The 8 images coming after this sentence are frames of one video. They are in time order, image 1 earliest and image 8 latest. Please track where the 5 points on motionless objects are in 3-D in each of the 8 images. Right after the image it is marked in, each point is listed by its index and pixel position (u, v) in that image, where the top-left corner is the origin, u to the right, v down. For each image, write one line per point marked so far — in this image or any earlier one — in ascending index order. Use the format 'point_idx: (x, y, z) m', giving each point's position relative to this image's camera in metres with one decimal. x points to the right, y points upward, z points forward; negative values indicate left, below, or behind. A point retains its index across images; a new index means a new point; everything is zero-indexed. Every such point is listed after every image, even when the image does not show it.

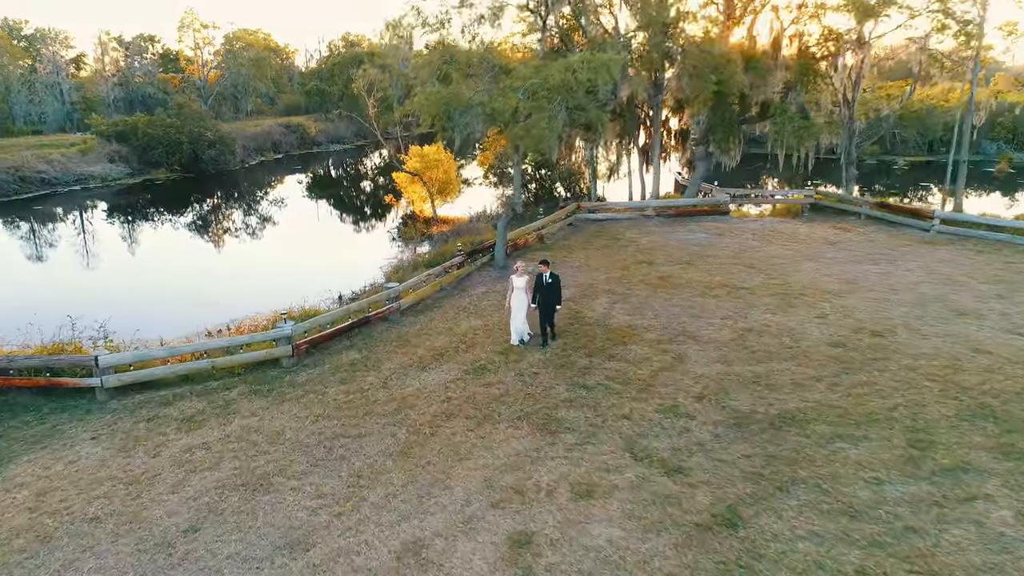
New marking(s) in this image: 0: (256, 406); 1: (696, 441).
0: (-3.3, -1.5, +9.4) m
1: (+2.0, -1.7, +8.1) m
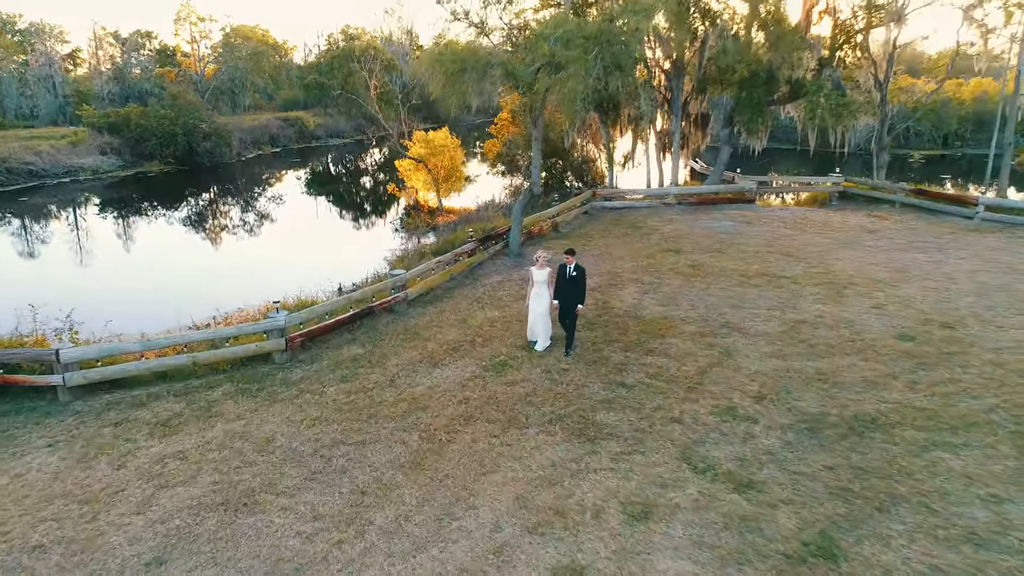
0: (-3.0, -1.3, +8.1) m
1: (+2.3, -1.5, +6.8) m
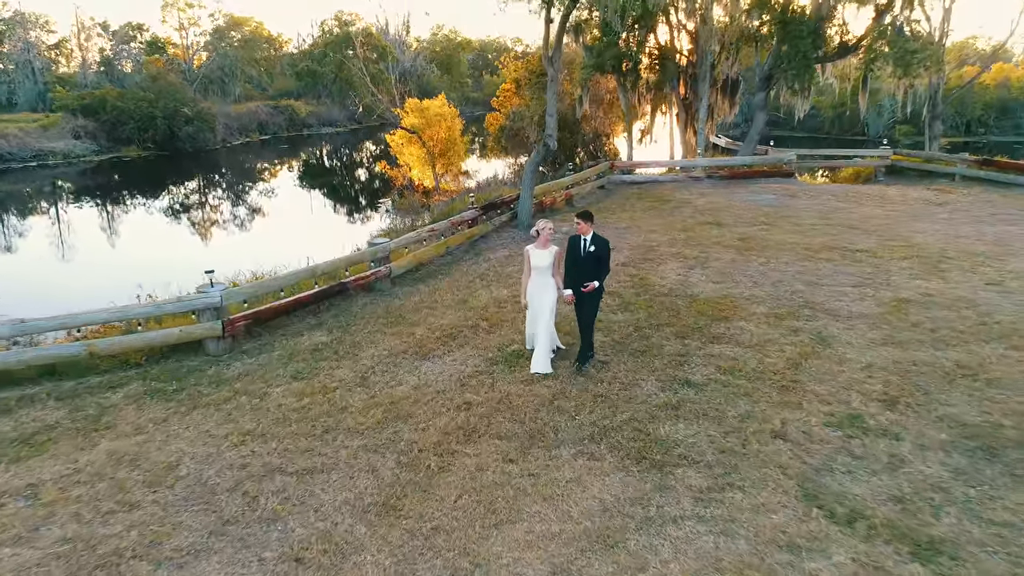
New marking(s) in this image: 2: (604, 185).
0: (-2.8, -1.0, +5.7) m
1: (+2.5, -1.2, +4.4) m
2: (+2.0, +2.3, +16.6) m
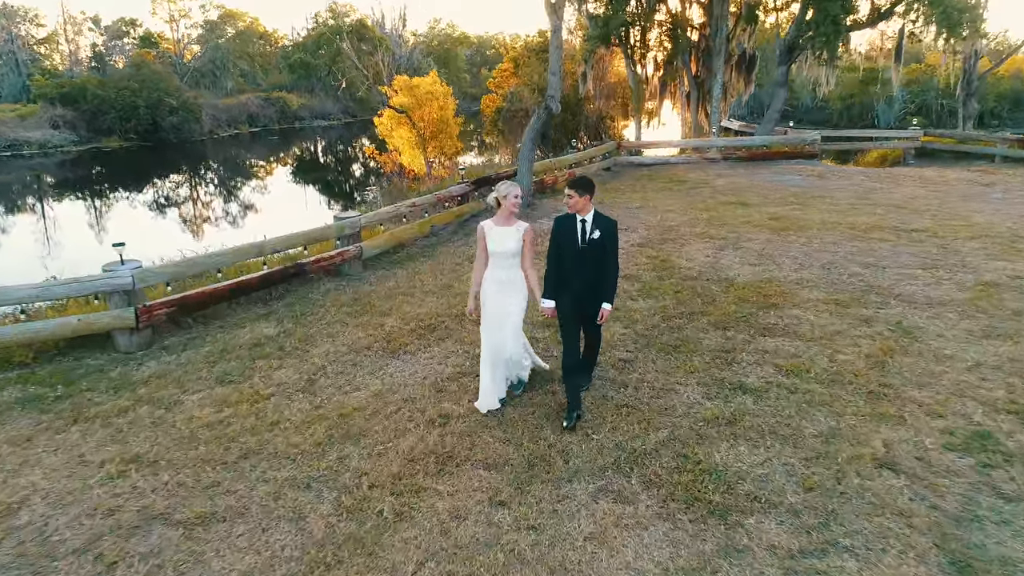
0: (-2.8, -0.8, +4.2) m
1: (+2.4, -1.0, +2.9) m
2: (+2.0, +2.5, +15.1) m
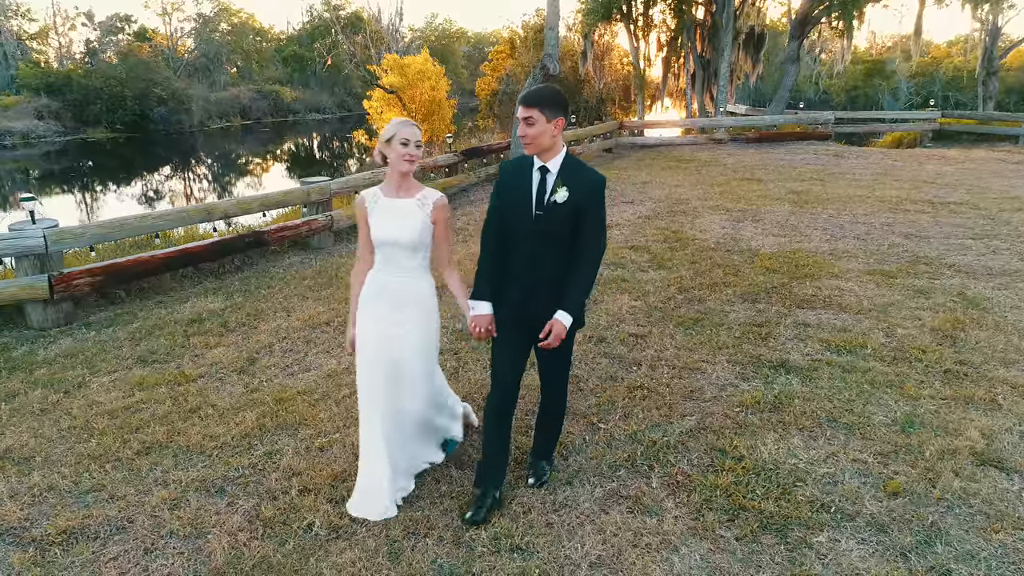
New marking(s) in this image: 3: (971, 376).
0: (-2.9, -0.6, +3.3) m
1: (+2.4, -0.8, +2.0) m
2: (+1.9, +2.7, +14.2) m
3: (+2.1, -0.4, +3.4) m
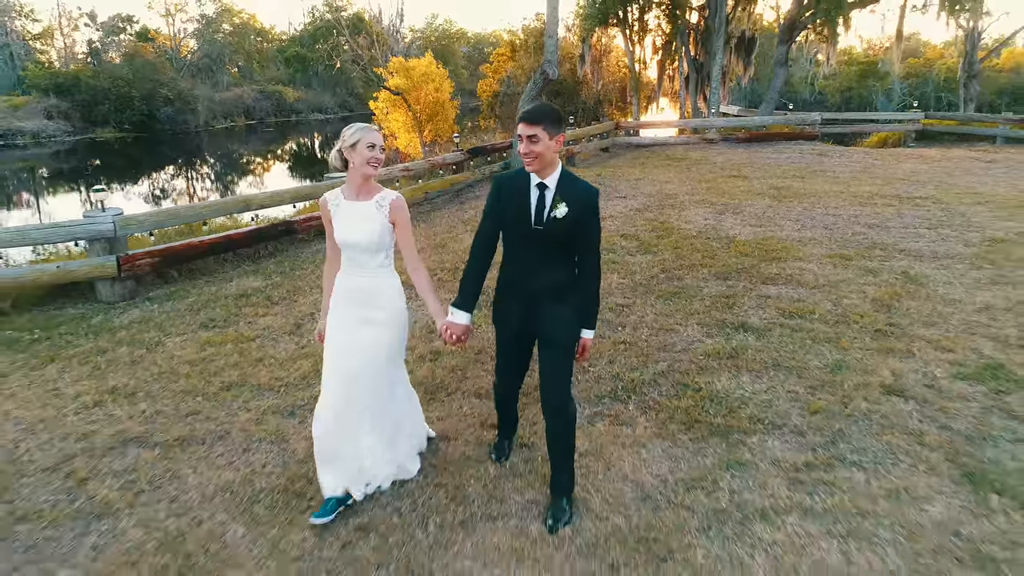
0: (-2.9, -0.5, +4.0) m
1: (+2.4, -0.6, +2.8) m
2: (+1.9, +2.9, +14.9) m
3: (+2.1, -0.2, +4.1) m
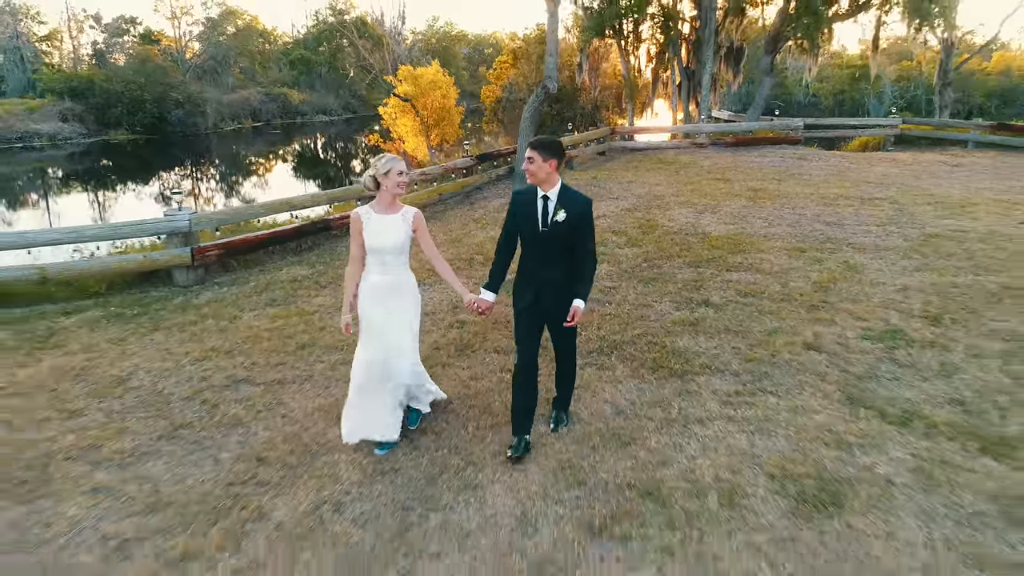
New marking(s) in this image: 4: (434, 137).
0: (-2.8, -0.3, +5.1) m
1: (+2.5, -0.5, +3.8) m
2: (+2.0, +3.0, +16.0) m
3: (+2.2, -0.1, +5.2) m
4: (-2.0, +3.9, +19.3) m
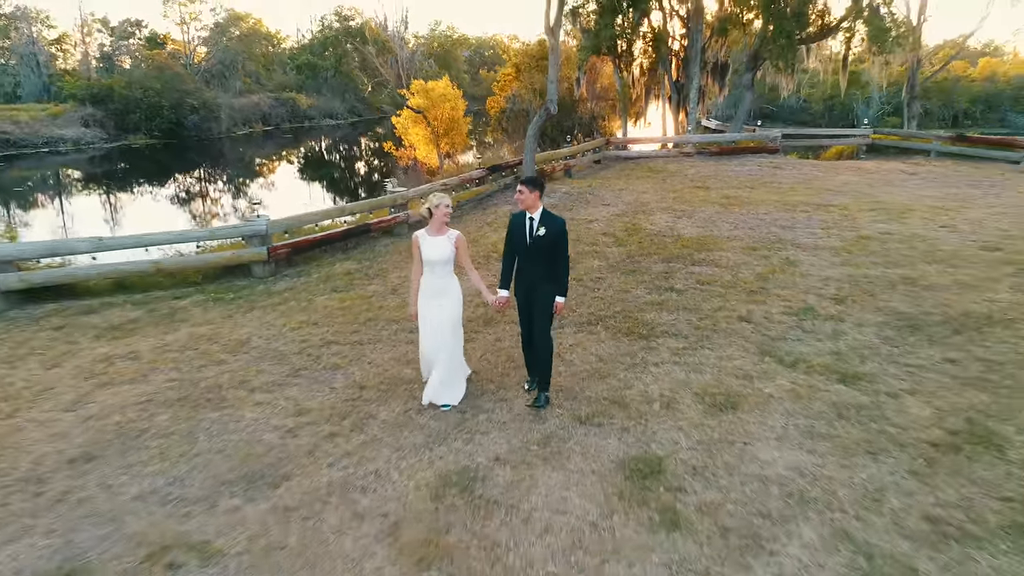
0: (-2.7, -0.2, +6.7) m
1: (+2.6, -0.4, +5.5) m
2: (+2.1, +3.1, +17.6) m
3: (+2.3, 0.0, +6.8) m
4: (-1.9, +4.0, +20.9) m
